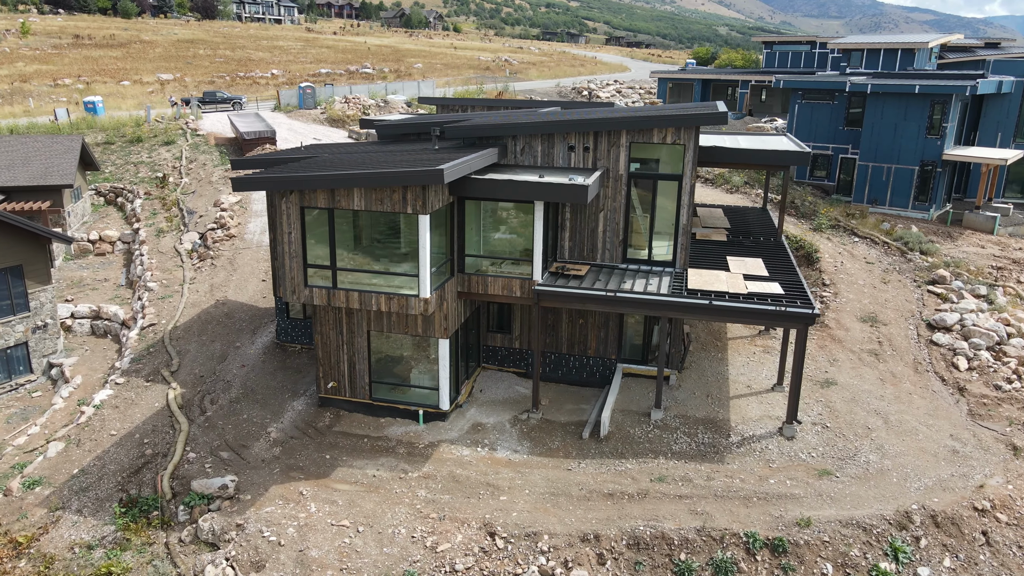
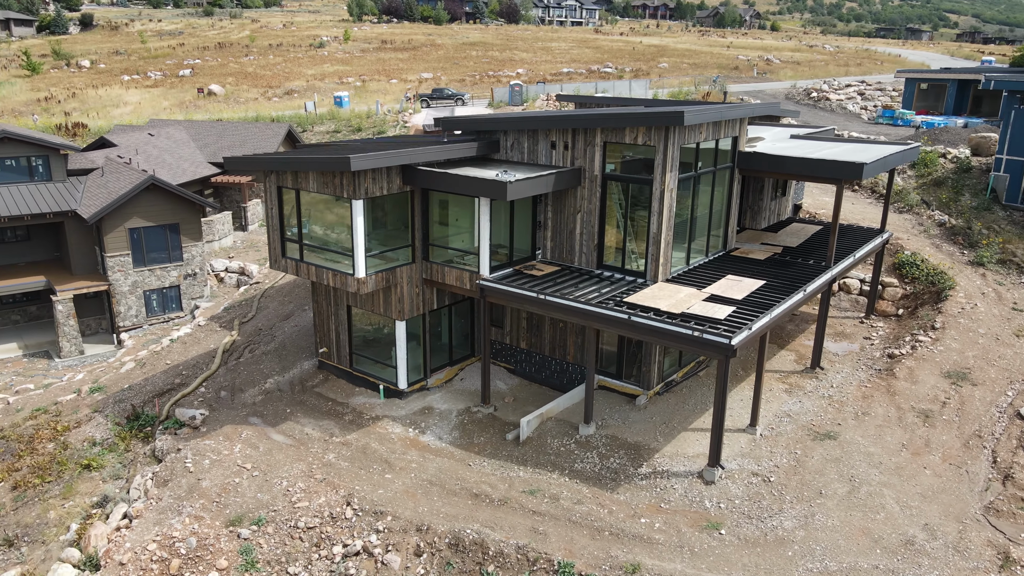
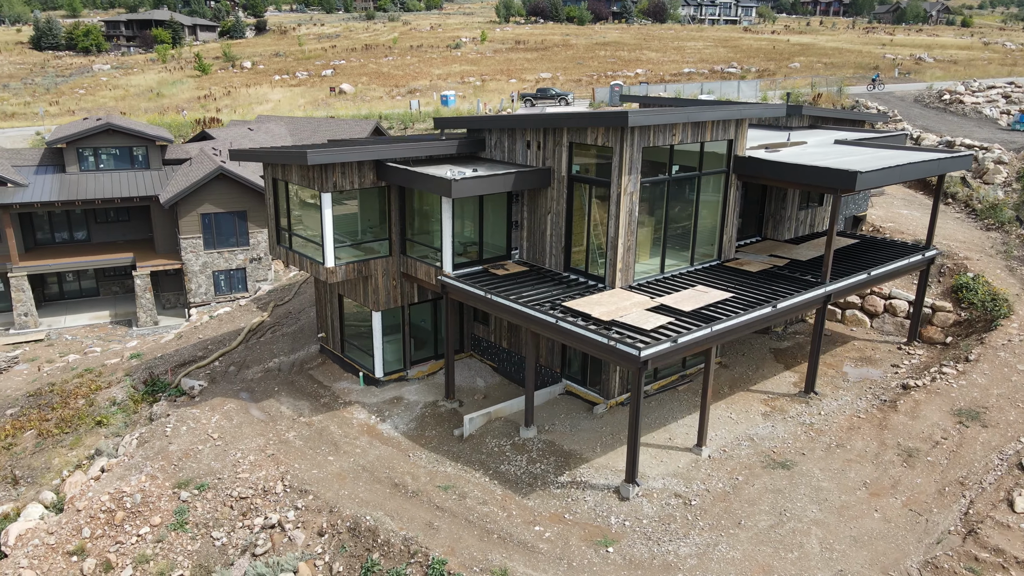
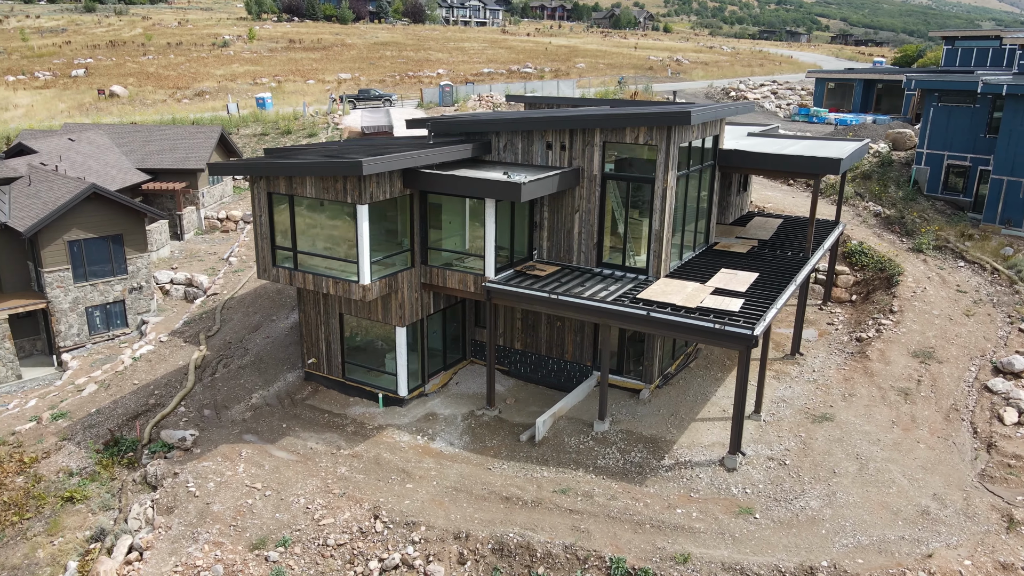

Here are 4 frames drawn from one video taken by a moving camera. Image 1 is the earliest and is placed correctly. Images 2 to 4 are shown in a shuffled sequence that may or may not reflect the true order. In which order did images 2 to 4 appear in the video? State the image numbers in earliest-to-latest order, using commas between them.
4, 2, 3
